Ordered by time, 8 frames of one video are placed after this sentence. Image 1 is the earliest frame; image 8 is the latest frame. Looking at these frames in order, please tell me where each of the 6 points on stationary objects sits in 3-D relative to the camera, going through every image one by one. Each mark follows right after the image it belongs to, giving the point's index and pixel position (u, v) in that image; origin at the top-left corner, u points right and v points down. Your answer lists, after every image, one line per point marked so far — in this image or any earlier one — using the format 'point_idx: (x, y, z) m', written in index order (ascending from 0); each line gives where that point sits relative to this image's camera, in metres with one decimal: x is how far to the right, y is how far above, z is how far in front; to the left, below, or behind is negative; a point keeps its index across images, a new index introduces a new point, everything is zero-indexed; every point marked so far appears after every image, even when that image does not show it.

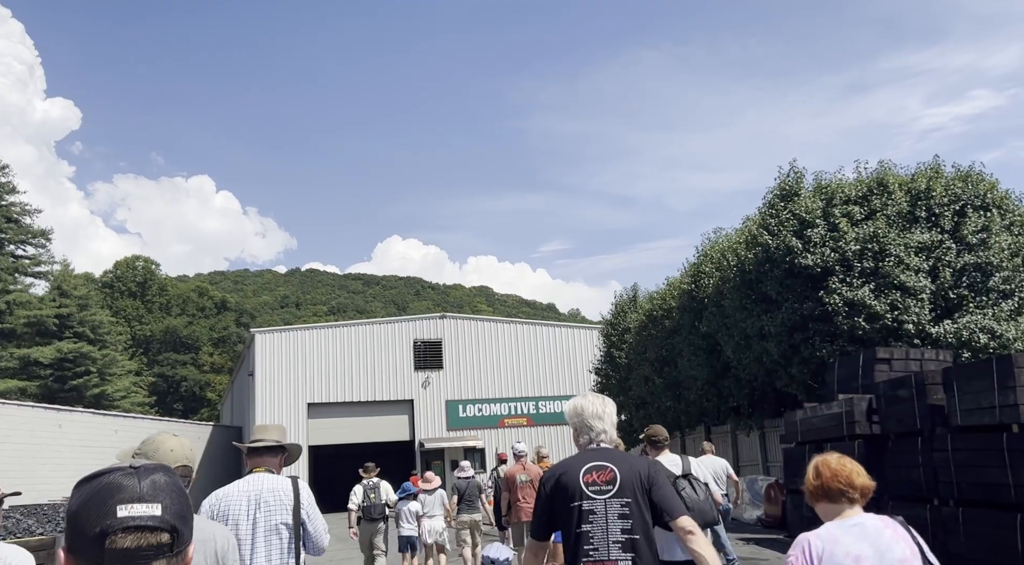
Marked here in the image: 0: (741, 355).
0: (+4.6, -1.5, +17.5) m
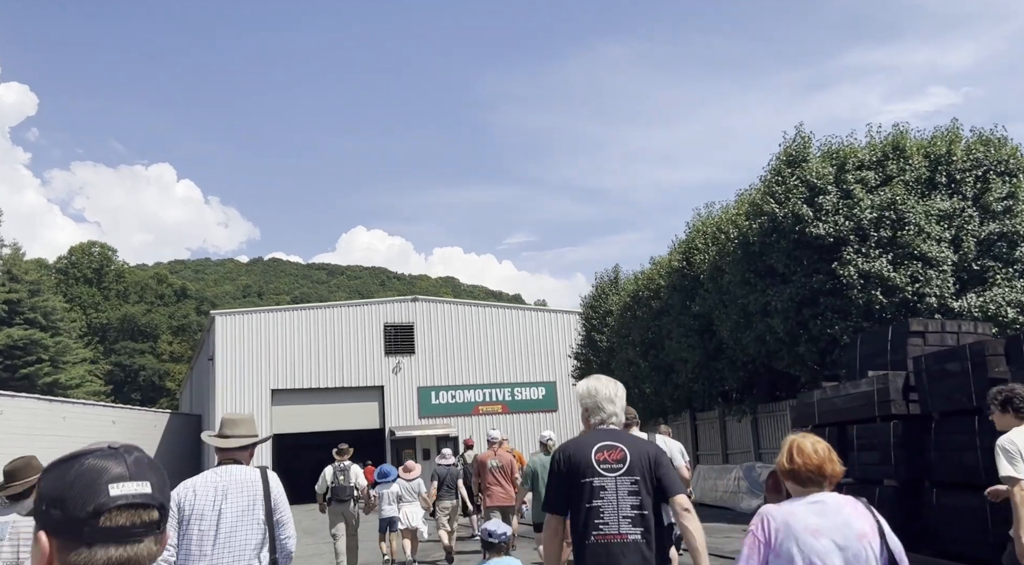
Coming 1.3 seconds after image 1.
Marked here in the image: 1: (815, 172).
0: (+4.3, -1.0, +16.4) m
1: (+5.1, +1.9, +14.5) m
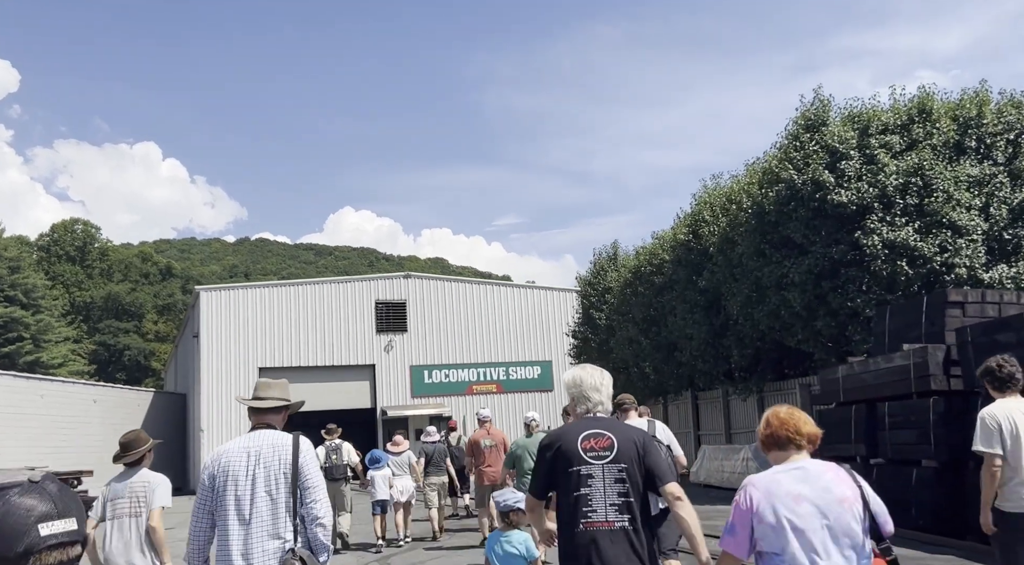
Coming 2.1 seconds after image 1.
0: (+4.4, -0.5, +15.6) m
1: (+5.1, +2.3, +13.7) m
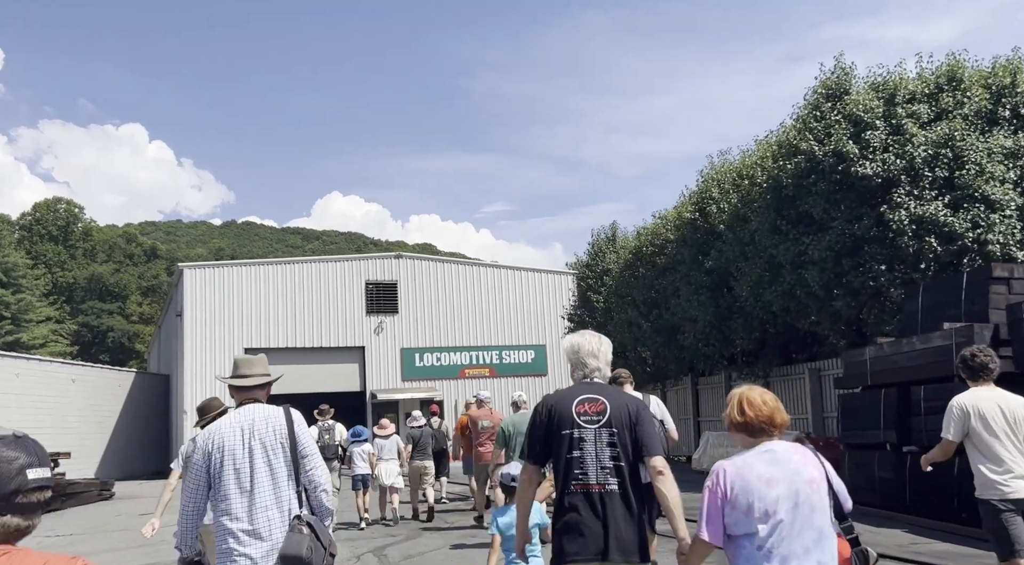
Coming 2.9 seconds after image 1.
0: (+4.4, -0.1, +14.9) m
1: (+5.2, +2.7, +12.9) m
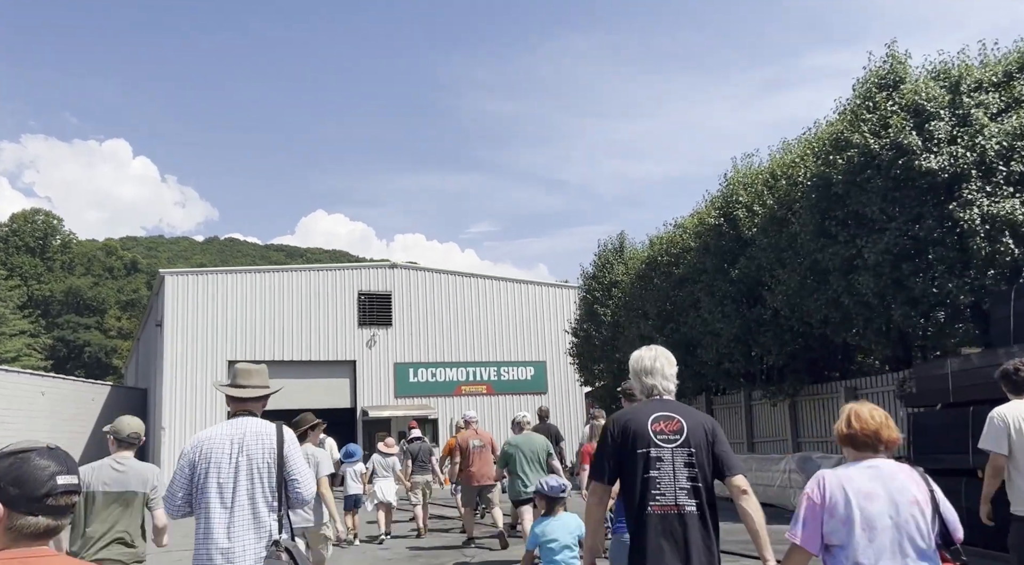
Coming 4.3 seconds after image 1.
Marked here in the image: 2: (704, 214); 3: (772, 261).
0: (+4.6, -0.3, +13.6) m
1: (+5.6, +2.6, +11.7) m
2: (+4.0, +1.4, +18.1) m
3: (+4.3, +0.4, +14.5) m
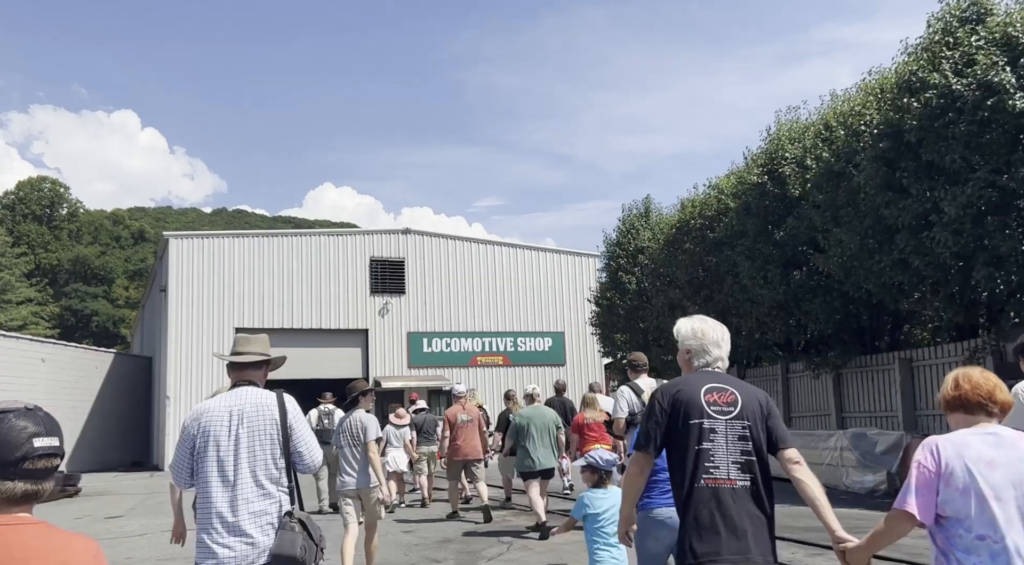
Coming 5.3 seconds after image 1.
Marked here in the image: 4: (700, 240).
0: (+5.1, +0.3, +12.3) m
1: (+6.0, +3.1, +10.4) m
2: (+4.5, +2.2, +16.8) m
3: (+4.8, +1.0, +13.2) m
4: (+4.1, +0.9, +19.0) m
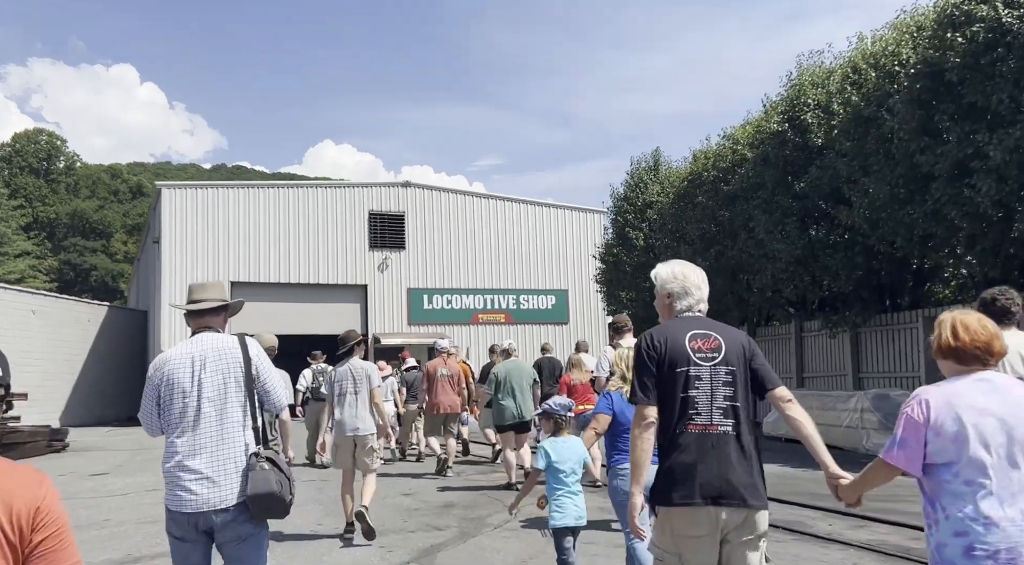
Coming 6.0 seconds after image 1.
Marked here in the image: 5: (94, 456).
0: (+5.2, +0.9, +11.6) m
1: (+6.1, +3.6, +9.5) m
2: (+4.6, +3.0, +16.0) m
3: (+4.9, +1.6, +12.5) m
4: (+4.2, +1.9, +18.2) m
5: (-6.8, -2.8, +14.1) m
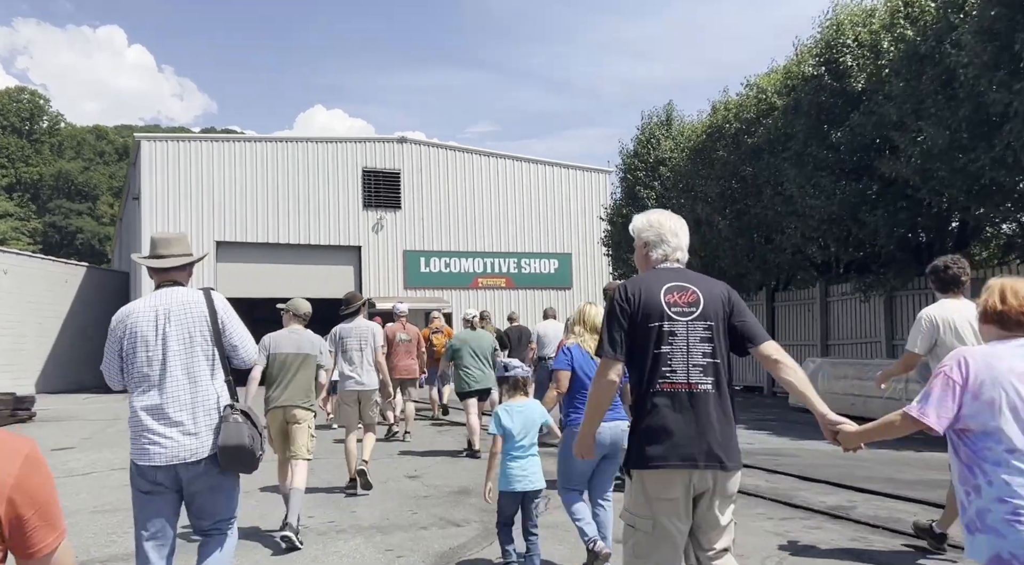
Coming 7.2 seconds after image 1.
0: (+5.4, +1.4, +10.4) m
1: (+6.3, +4.0, +8.2) m
2: (+4.8, +3.7, +14.7) m
3: (+5.1, +2.2, +11.2) m
4: (+4.4, +2.6, +16.9) m
5: (-6.7, -2.2, +12.8) m
